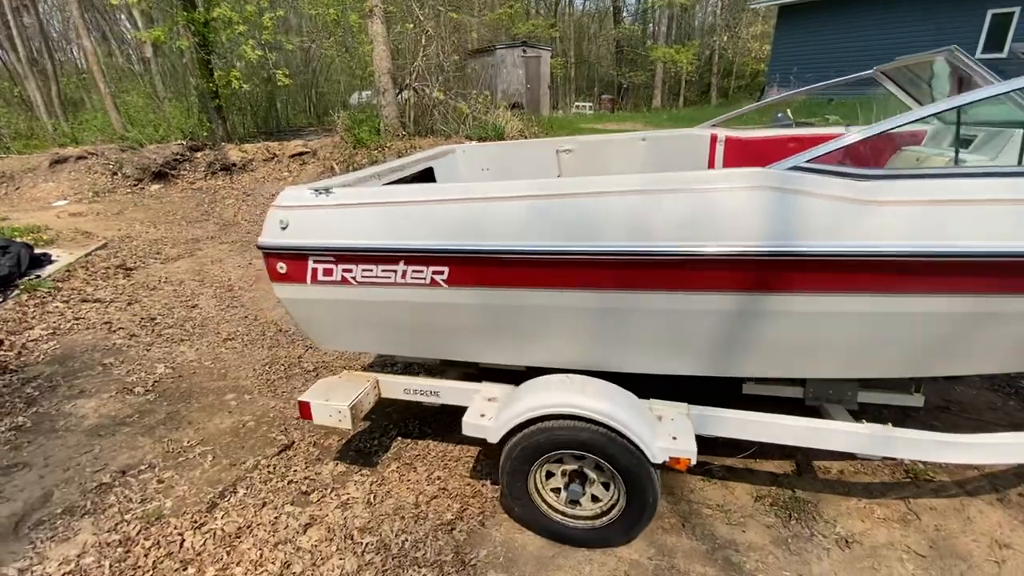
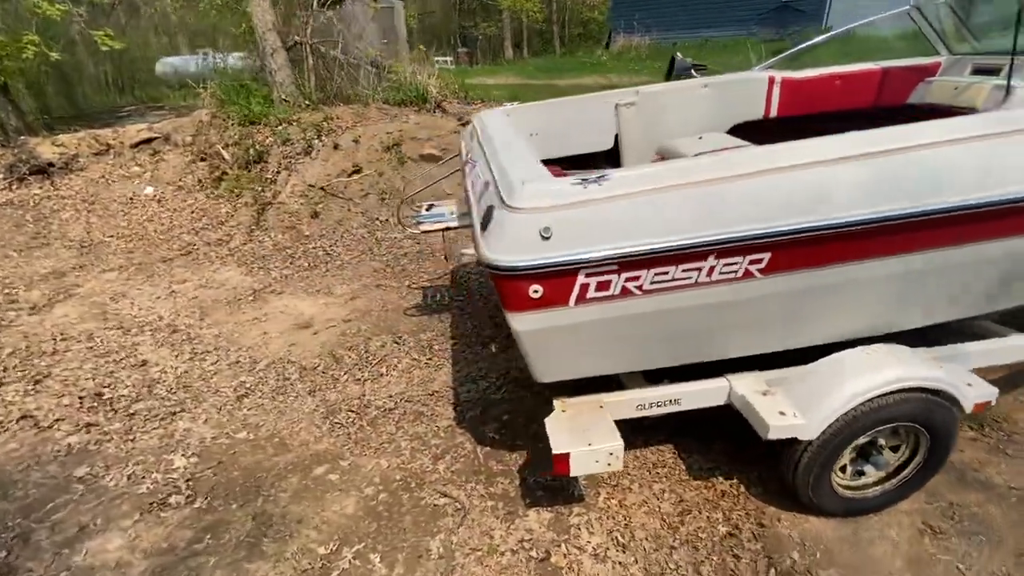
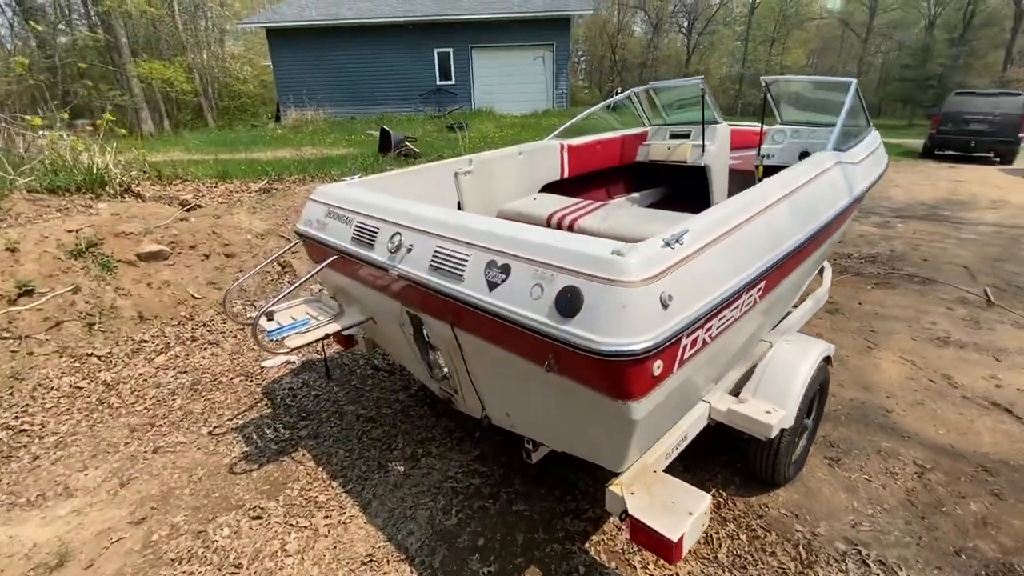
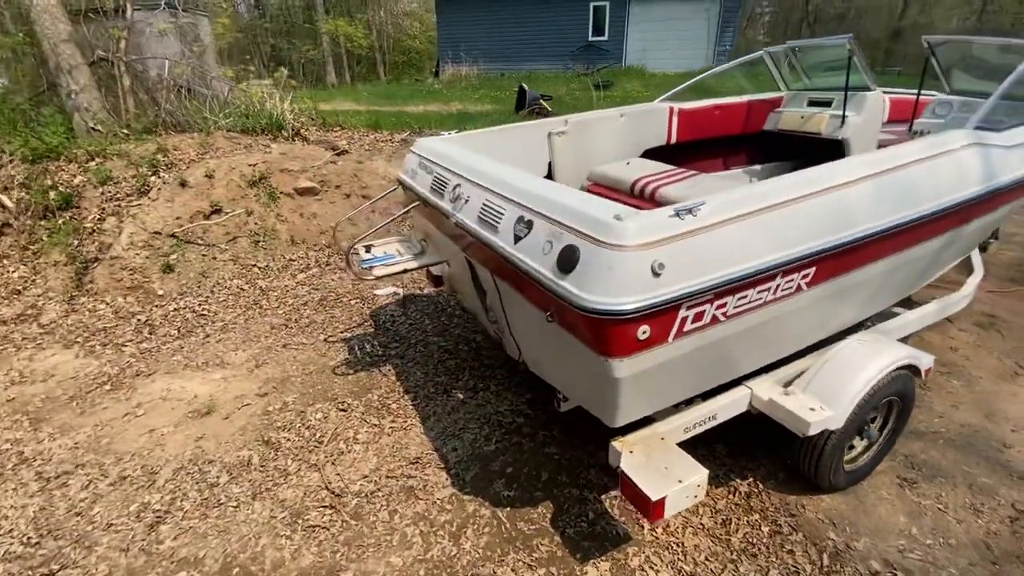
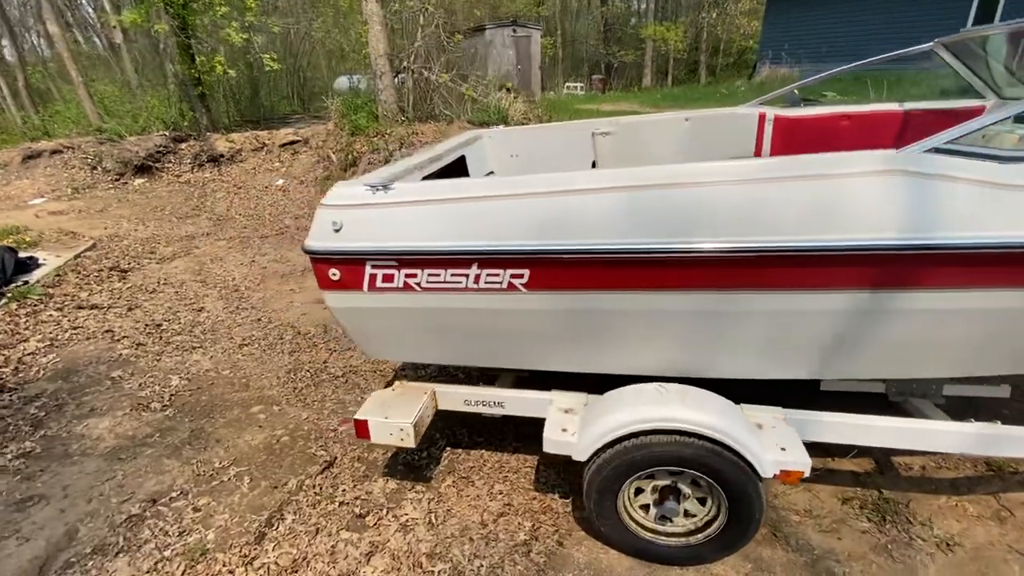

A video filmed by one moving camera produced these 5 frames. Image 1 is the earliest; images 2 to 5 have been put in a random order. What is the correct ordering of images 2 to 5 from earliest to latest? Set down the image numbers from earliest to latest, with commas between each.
5, 2, 4, 3
